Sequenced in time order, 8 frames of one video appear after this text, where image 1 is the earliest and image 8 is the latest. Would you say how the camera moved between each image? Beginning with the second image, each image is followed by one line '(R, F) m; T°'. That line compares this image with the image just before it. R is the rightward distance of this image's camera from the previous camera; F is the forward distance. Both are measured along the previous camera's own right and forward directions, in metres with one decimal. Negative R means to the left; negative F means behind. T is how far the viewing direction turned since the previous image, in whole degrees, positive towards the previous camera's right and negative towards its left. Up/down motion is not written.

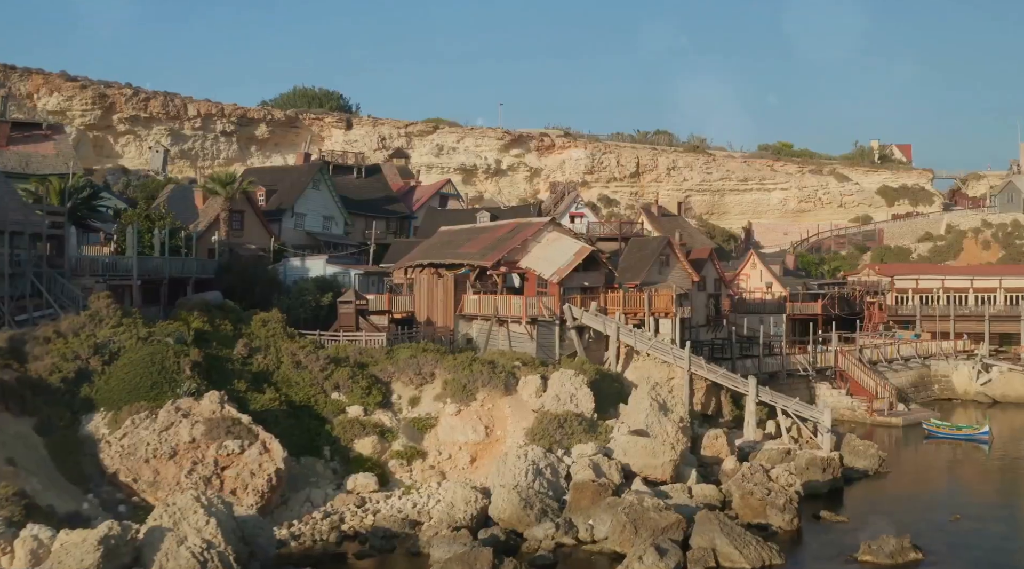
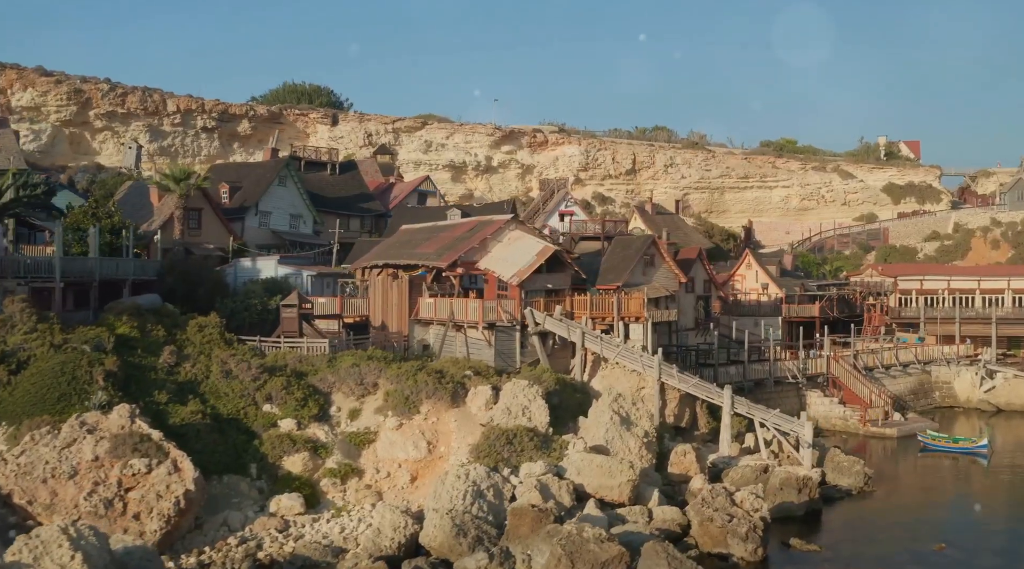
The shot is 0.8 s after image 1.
(+1.7, +2.4) m; -1°
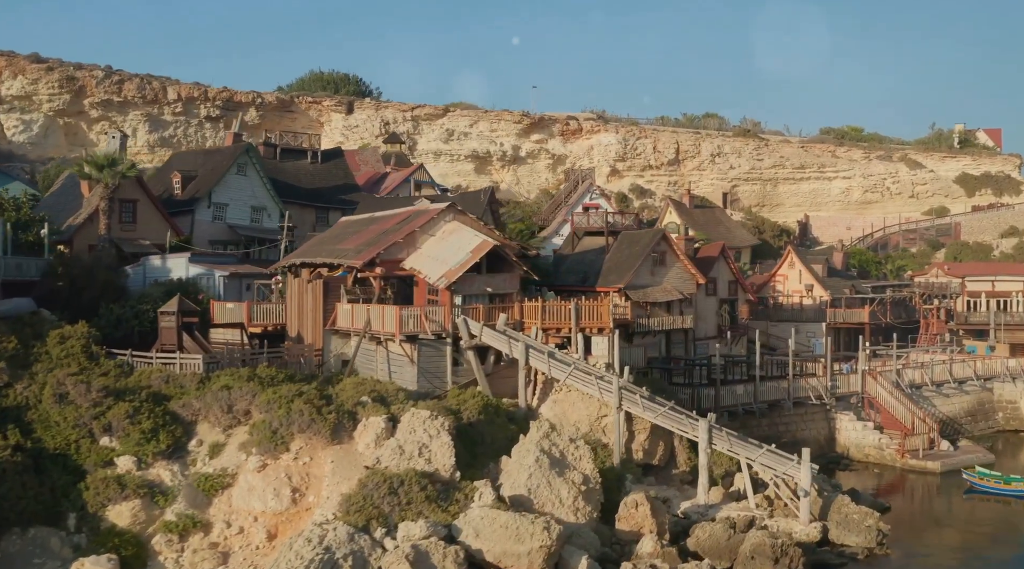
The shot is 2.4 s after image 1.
(+3.8, +6.0) m; -5°
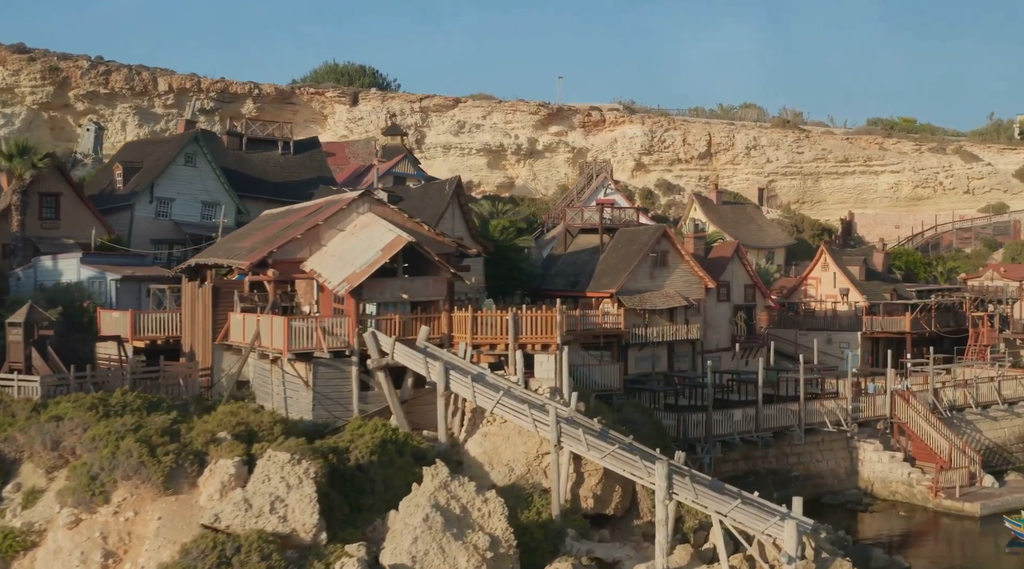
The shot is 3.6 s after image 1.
(+2.8, +5.0) m; -3°
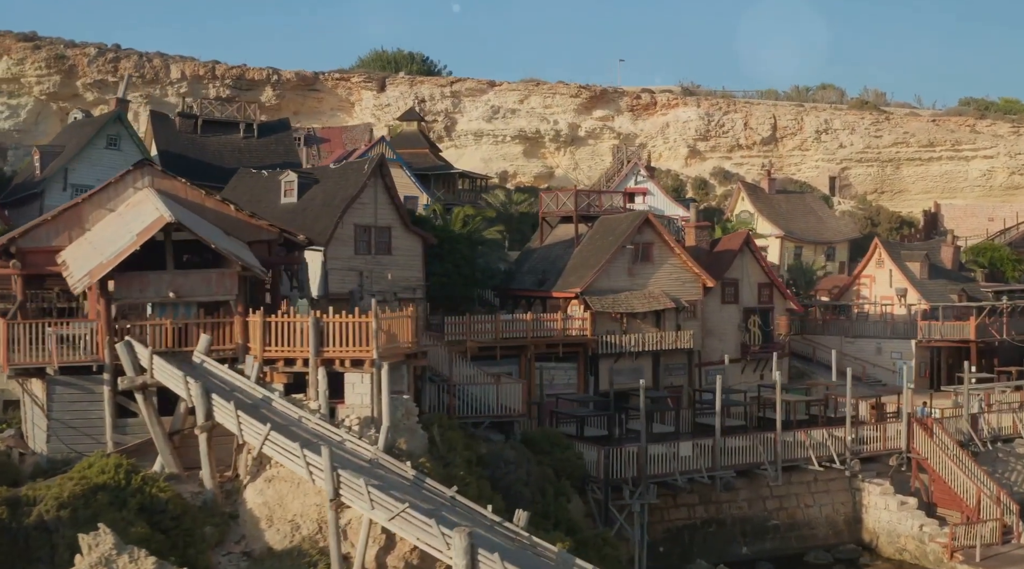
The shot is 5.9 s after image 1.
(+4.9, +5.7) m; -7°
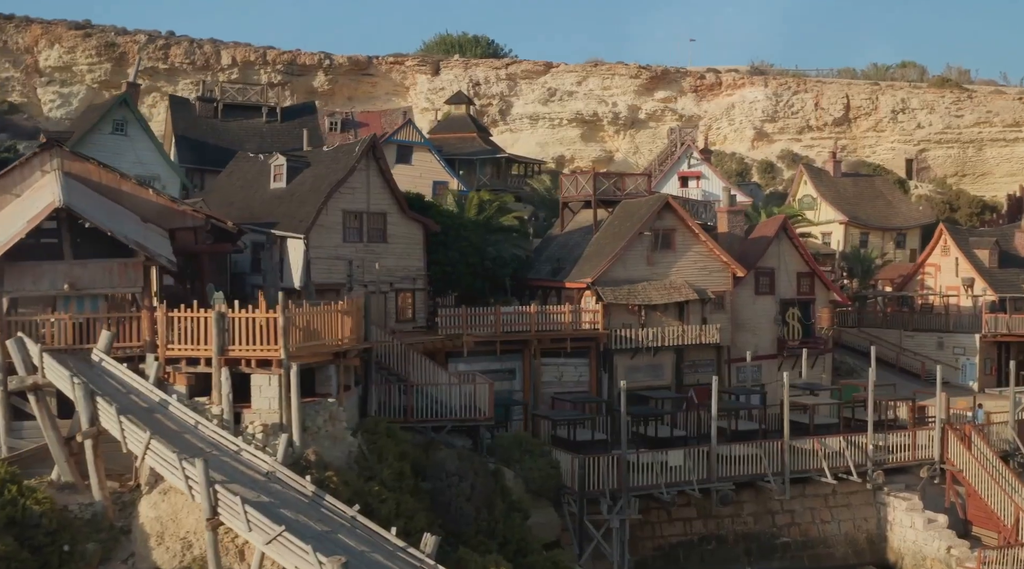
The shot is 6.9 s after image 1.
(+2.4, +2.0) m; -5°
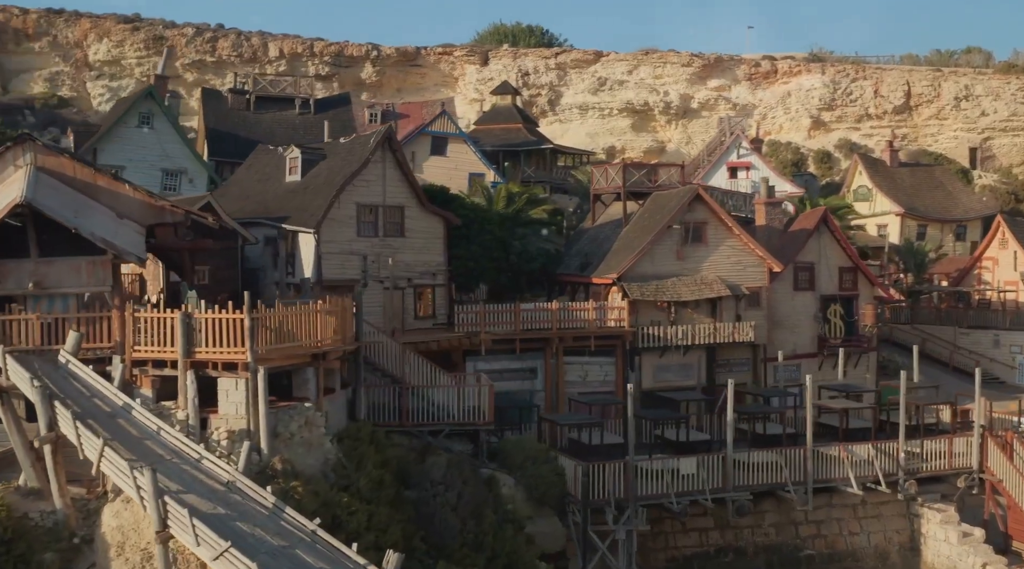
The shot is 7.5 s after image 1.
(+1.2, +1.0) m; -4°
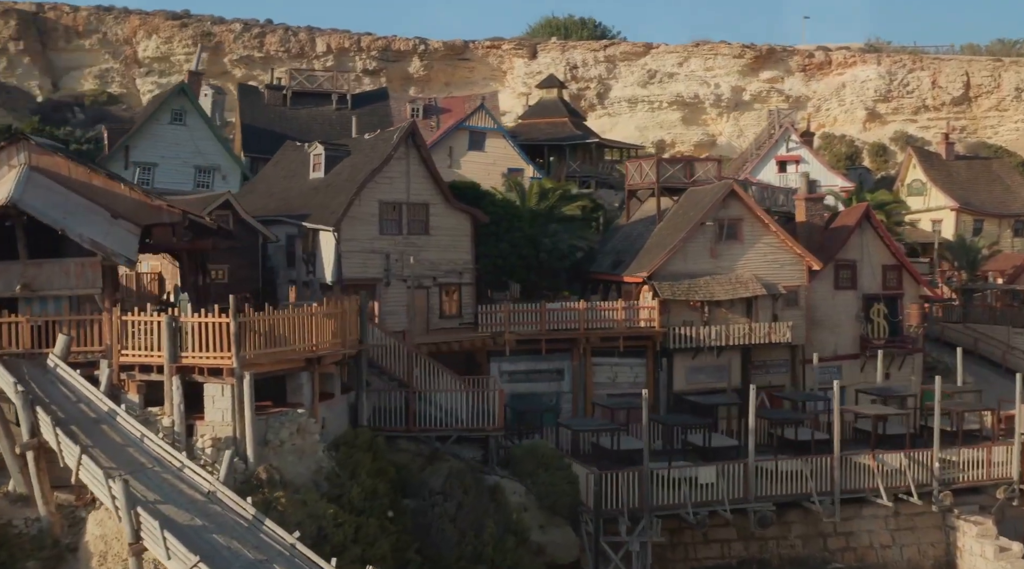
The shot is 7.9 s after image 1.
(+0.9, +0.7) m; -3°
